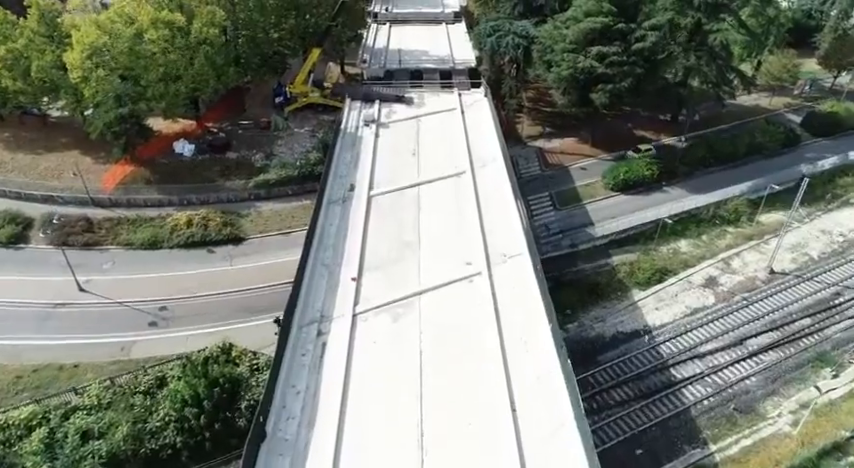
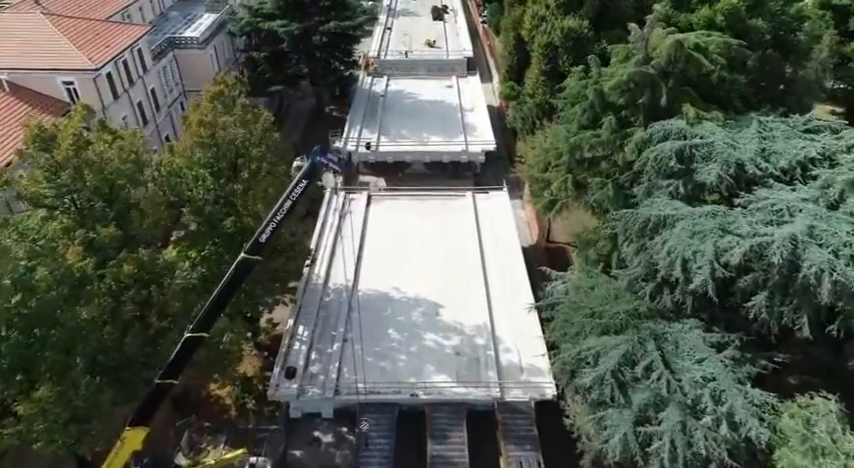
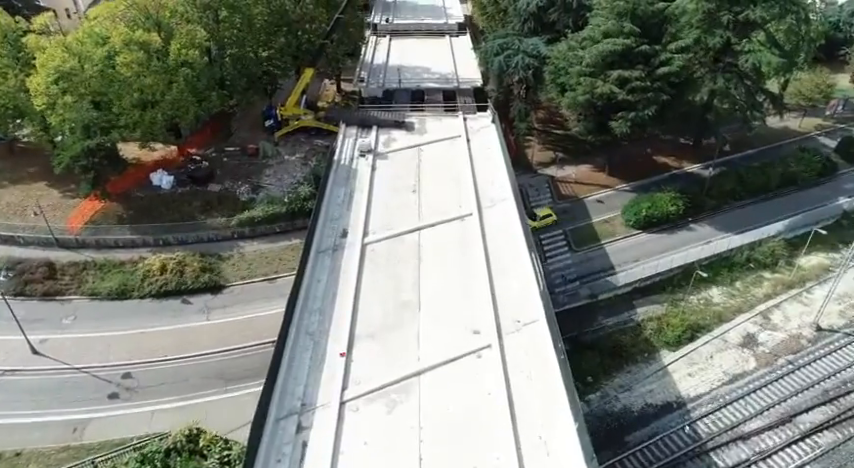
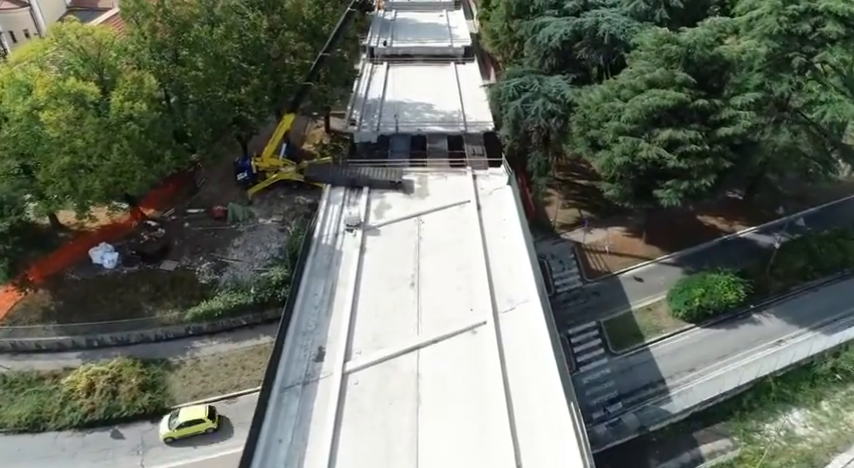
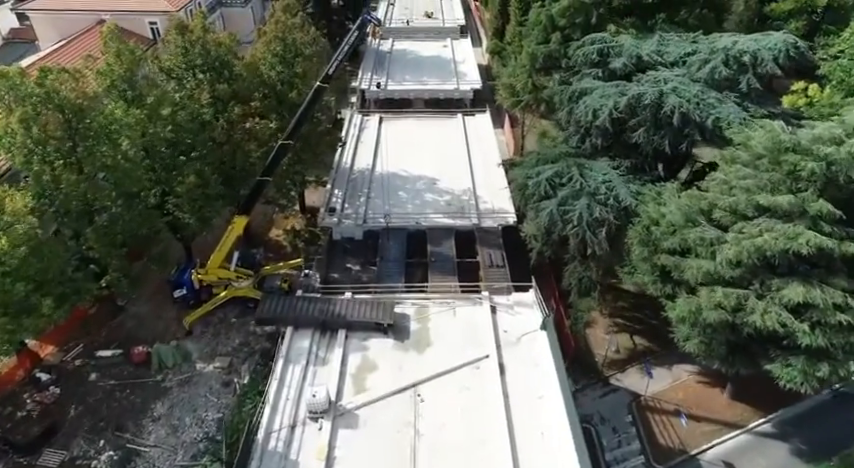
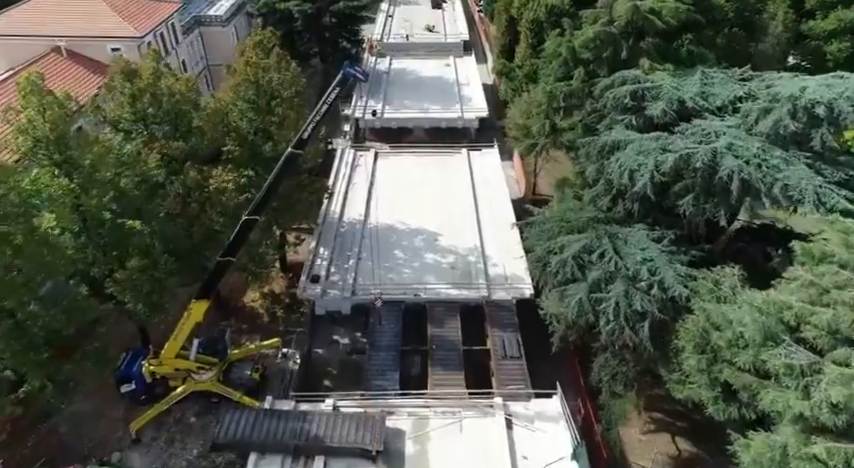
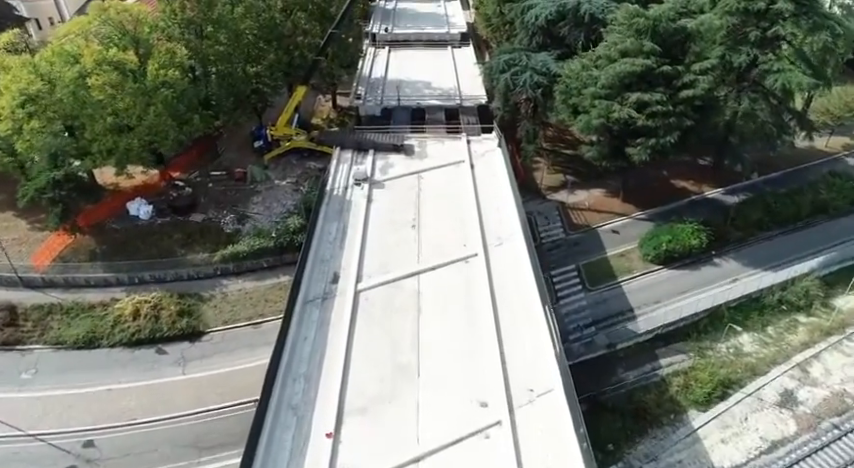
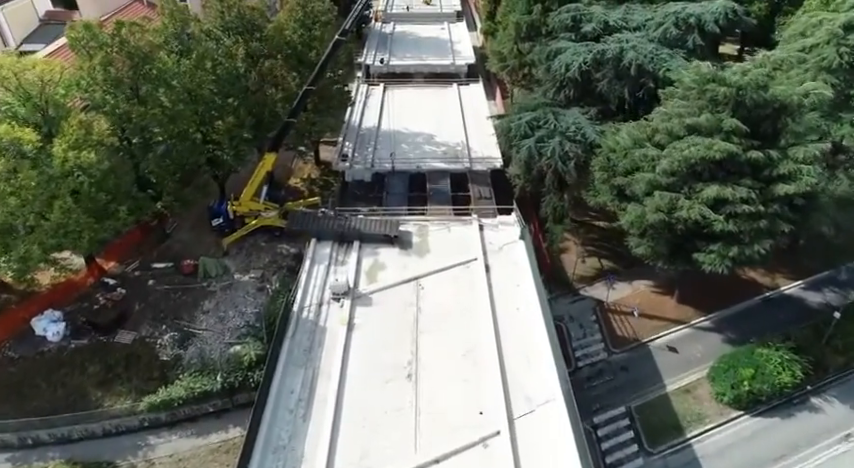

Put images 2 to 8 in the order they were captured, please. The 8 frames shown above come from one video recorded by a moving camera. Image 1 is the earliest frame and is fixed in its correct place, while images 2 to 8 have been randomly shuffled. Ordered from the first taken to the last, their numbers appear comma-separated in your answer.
3, 7, 4, 8, 5, 6, 2
